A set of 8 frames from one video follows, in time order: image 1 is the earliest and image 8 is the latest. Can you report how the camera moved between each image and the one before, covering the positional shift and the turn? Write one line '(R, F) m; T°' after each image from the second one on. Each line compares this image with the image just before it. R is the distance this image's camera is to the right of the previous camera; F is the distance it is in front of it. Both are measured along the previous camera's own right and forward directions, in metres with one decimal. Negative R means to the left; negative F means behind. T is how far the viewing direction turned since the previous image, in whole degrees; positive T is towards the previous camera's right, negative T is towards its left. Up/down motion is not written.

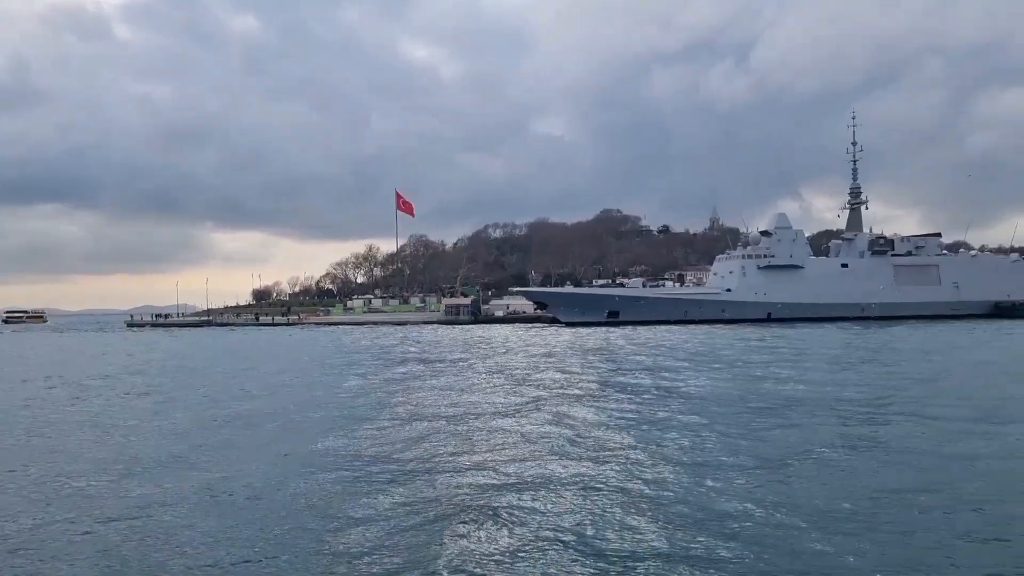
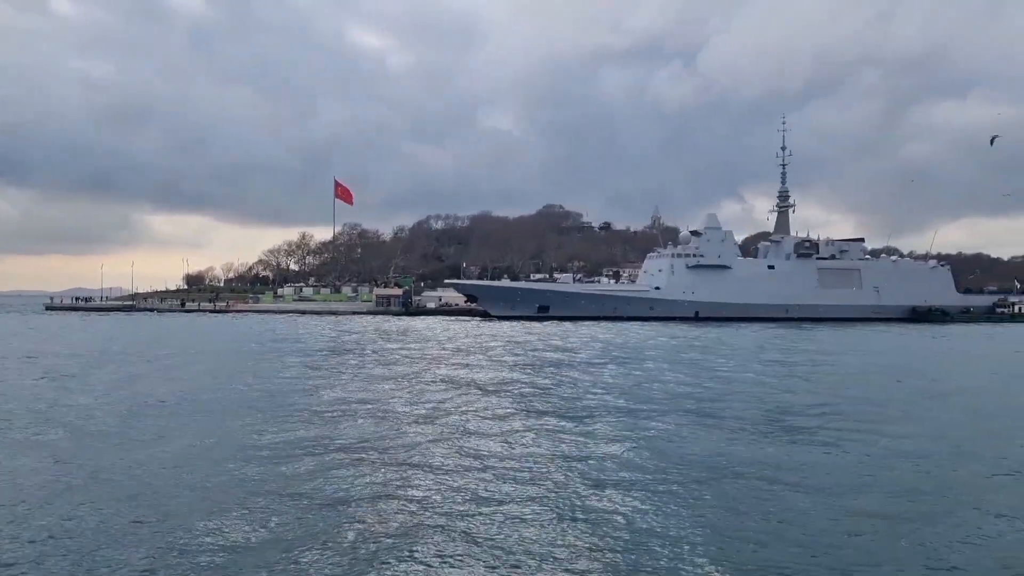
(+0.4, +0.1) m; +4°
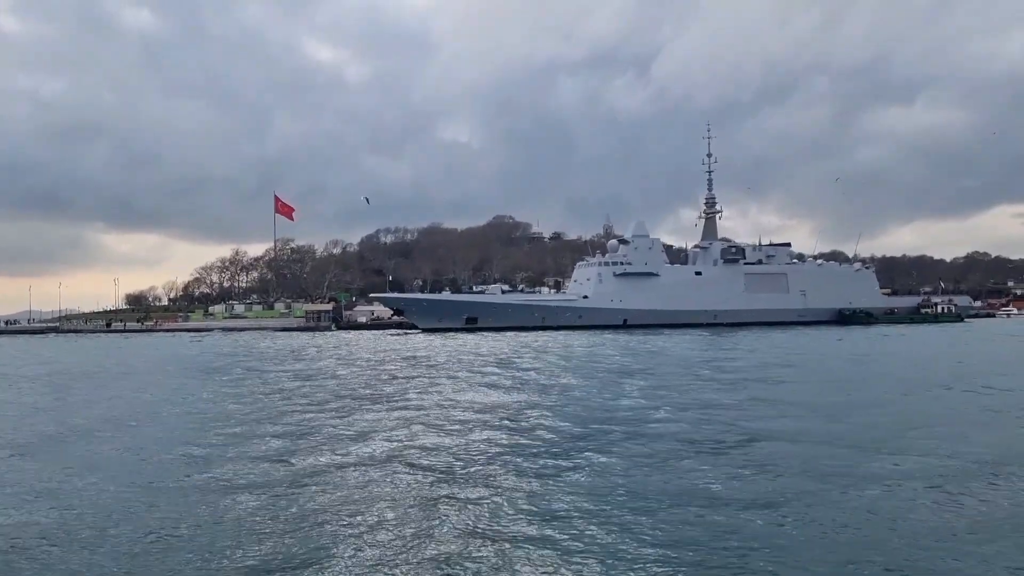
(+1.0, +0.1) m; +3°
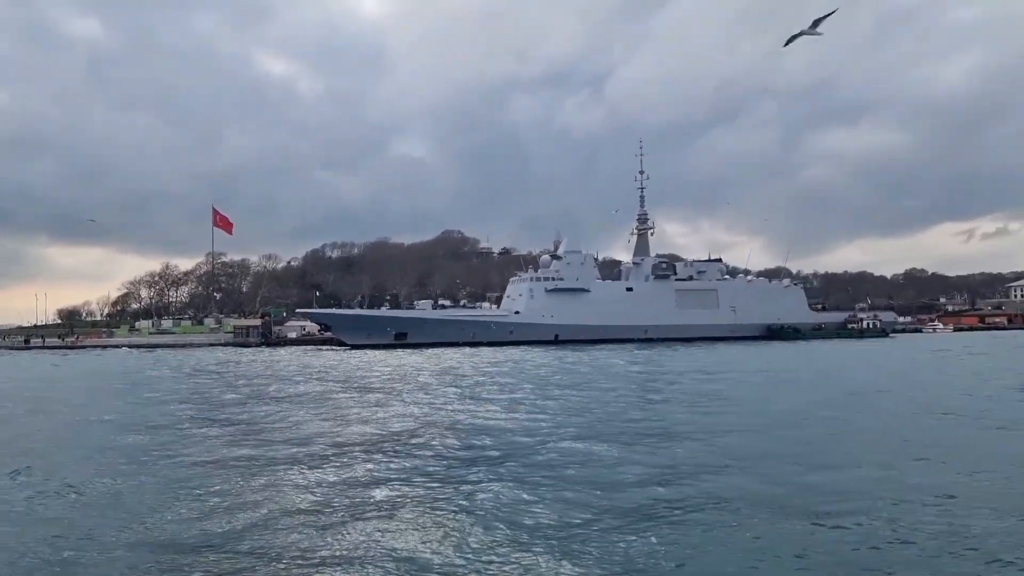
(+0.7, +0.1) m; +3°
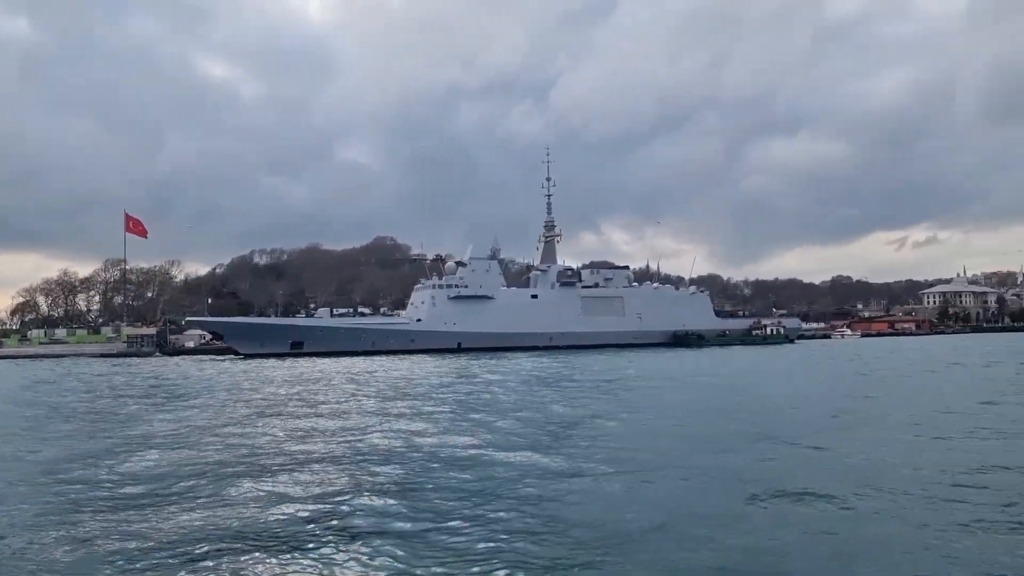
(+1.2, +0.3) m; +4°
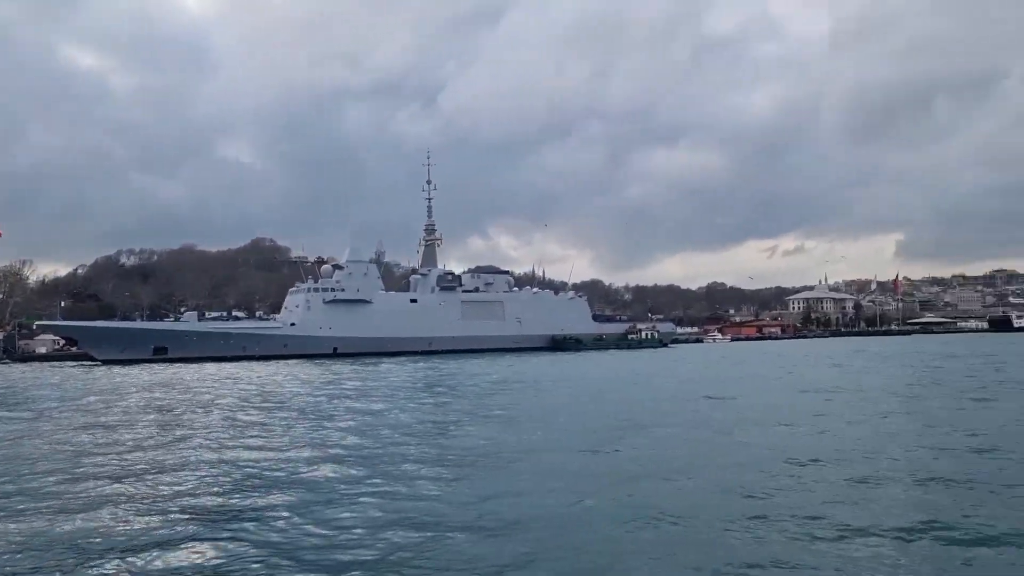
(+0.2, +0.1) m; +8°
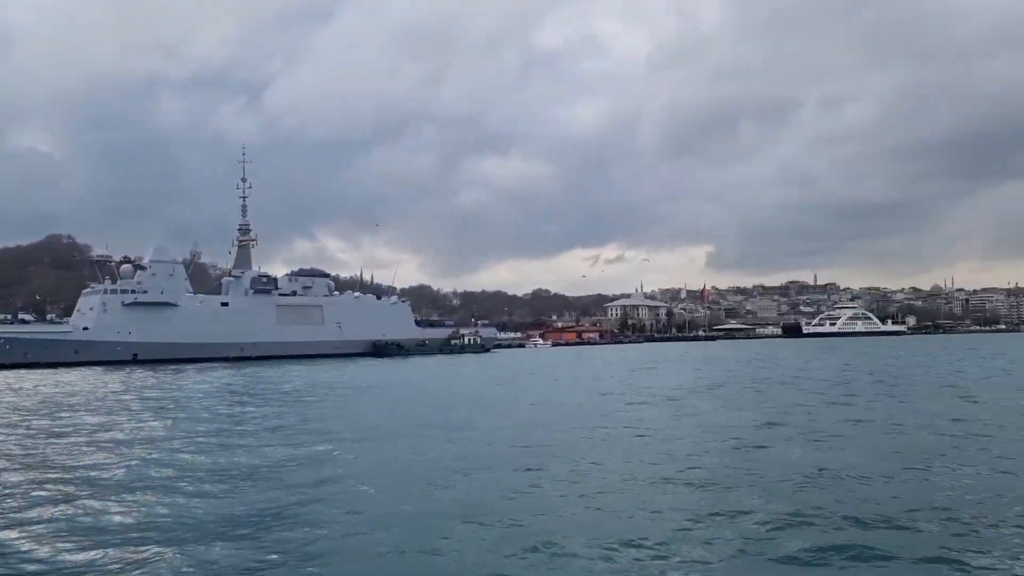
(+0.2, +0.2) m; +12°
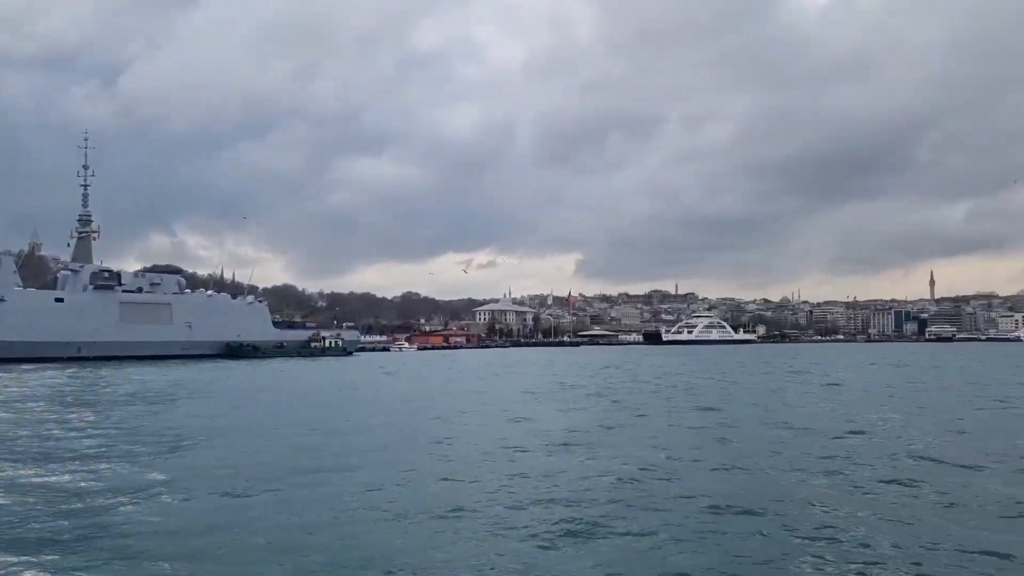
(+0.2, +0.2) m; +9°
